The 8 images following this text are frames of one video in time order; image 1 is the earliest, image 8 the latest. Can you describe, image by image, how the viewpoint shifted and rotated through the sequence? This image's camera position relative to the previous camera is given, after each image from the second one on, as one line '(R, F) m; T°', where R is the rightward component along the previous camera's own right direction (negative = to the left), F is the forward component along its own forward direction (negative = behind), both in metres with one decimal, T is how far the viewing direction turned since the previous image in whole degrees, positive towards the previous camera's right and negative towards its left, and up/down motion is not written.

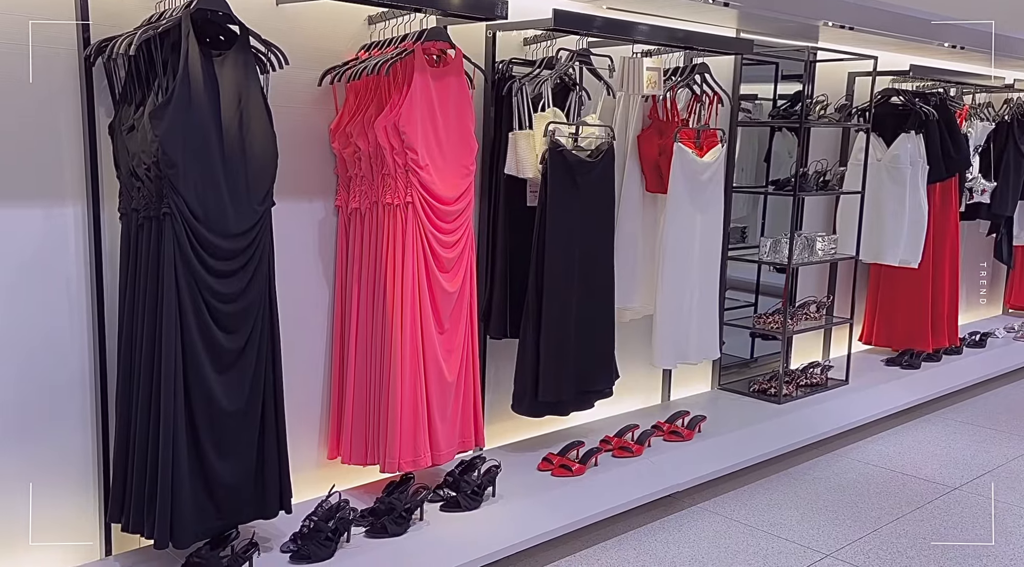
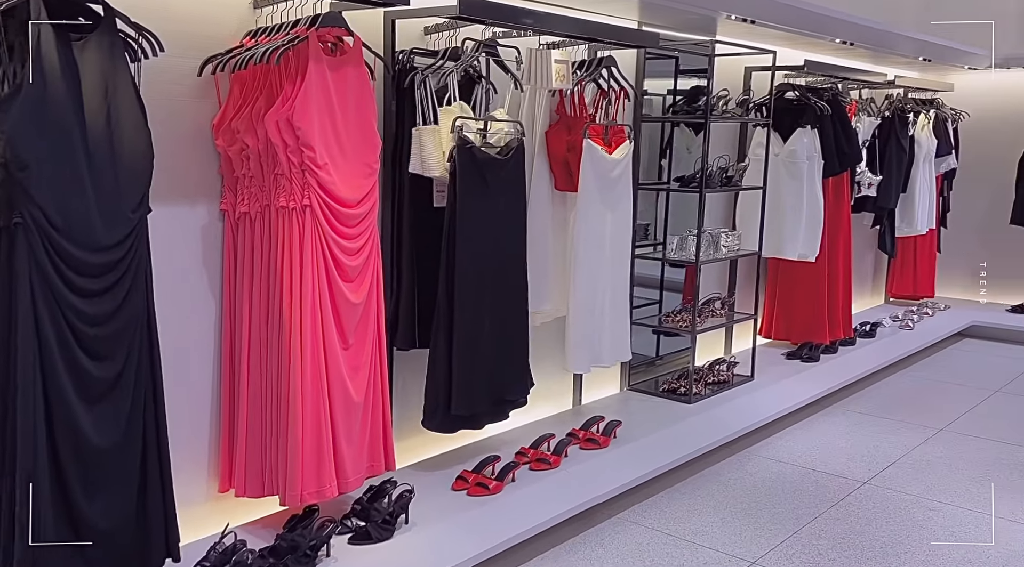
(0.0, +0.2) m; +7°
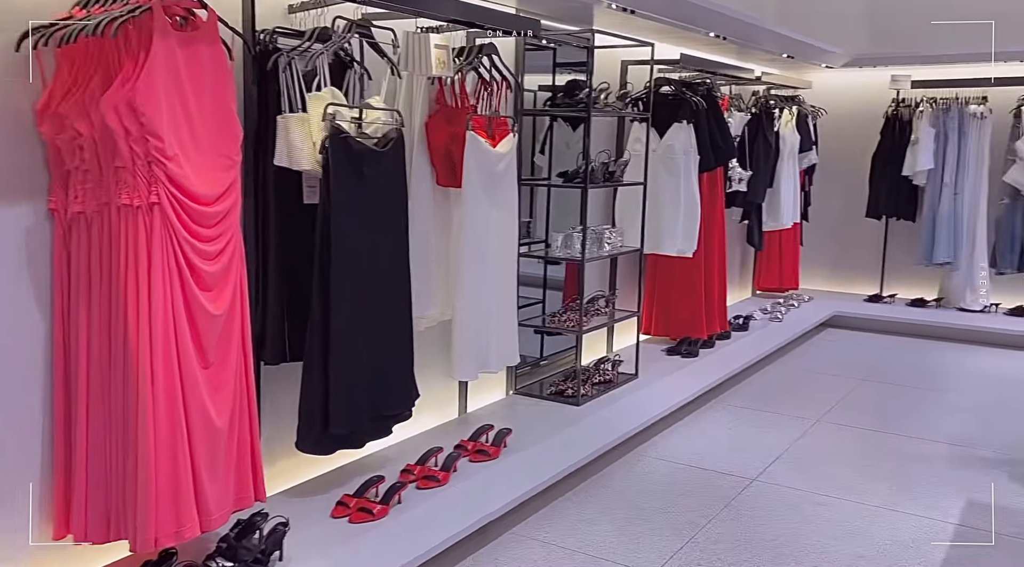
(0.0, +0.2) m; +8°
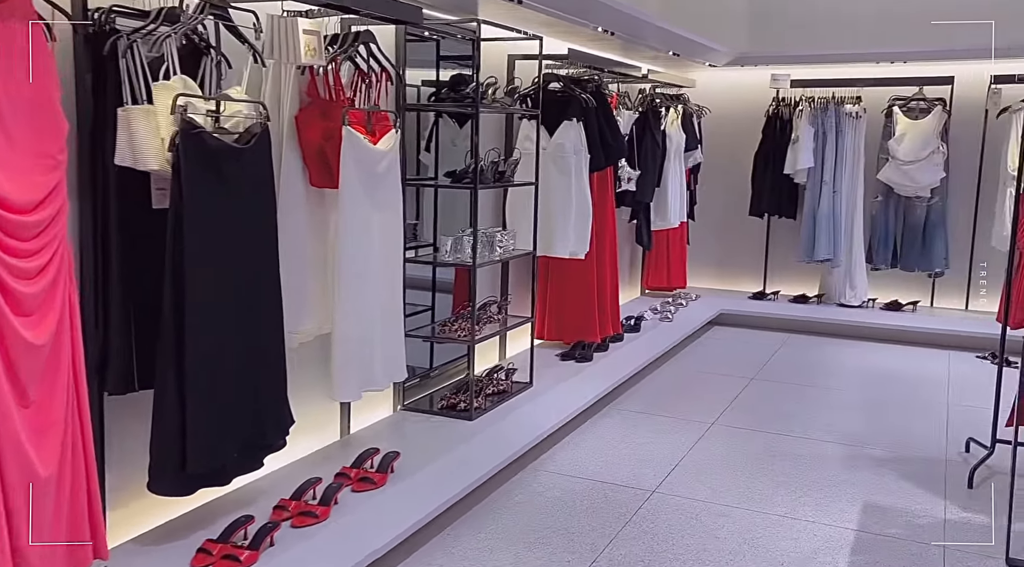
(0.0, +0.2) m; +7°
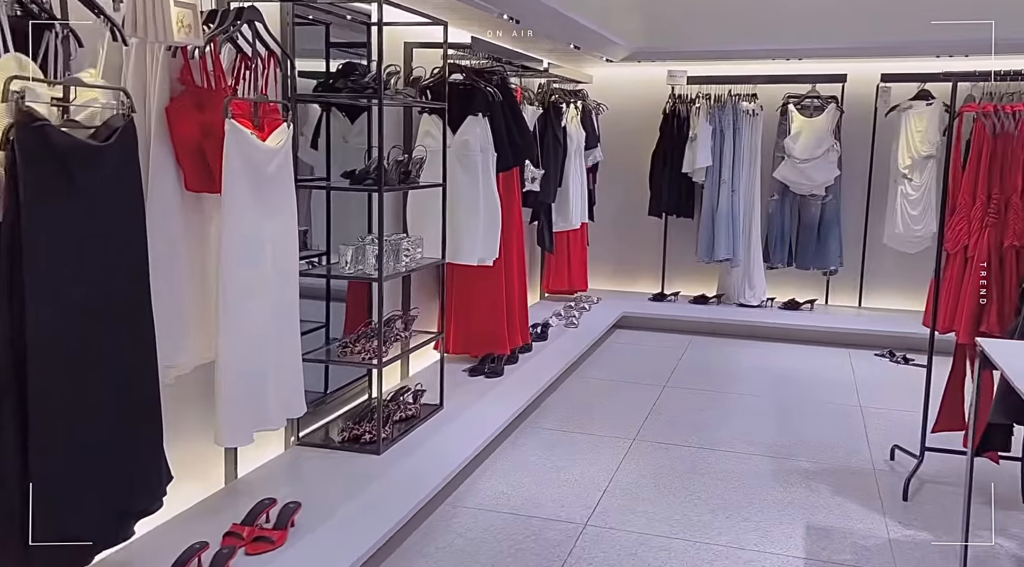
(-0.1, +0.4) m; +8°
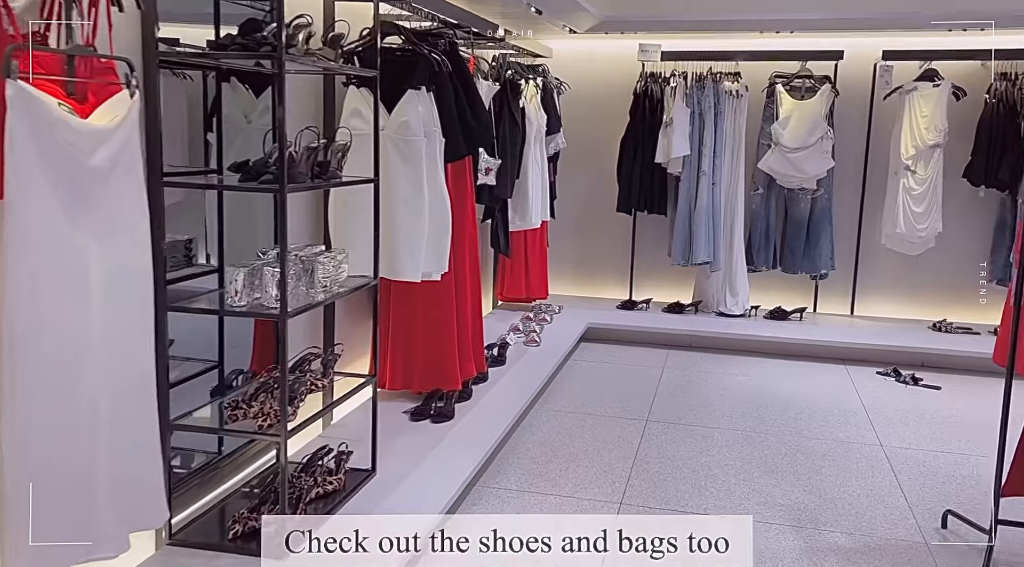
(0.0, +1.0) m; +4°
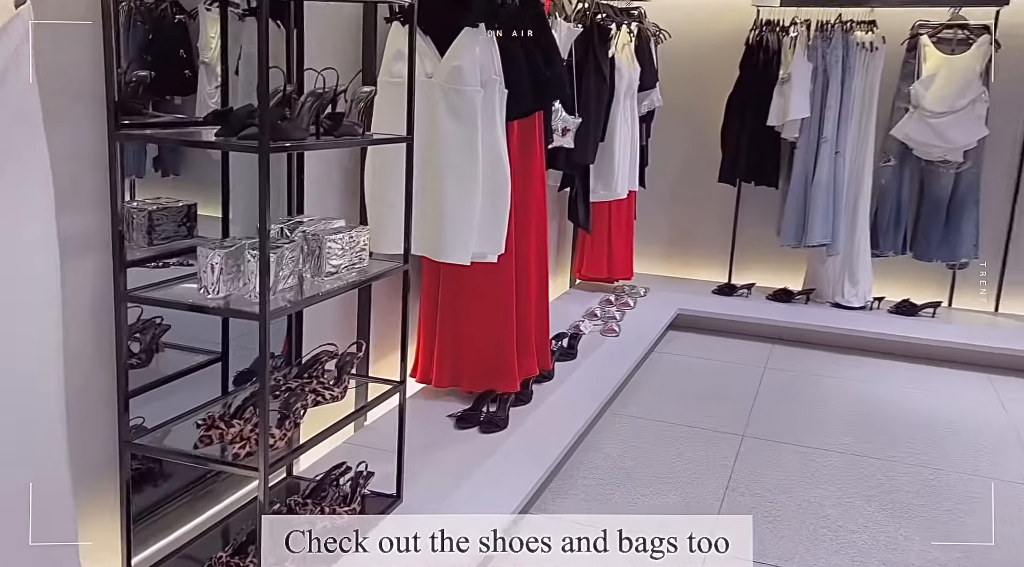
(+0.1, +0.8) m; -6°
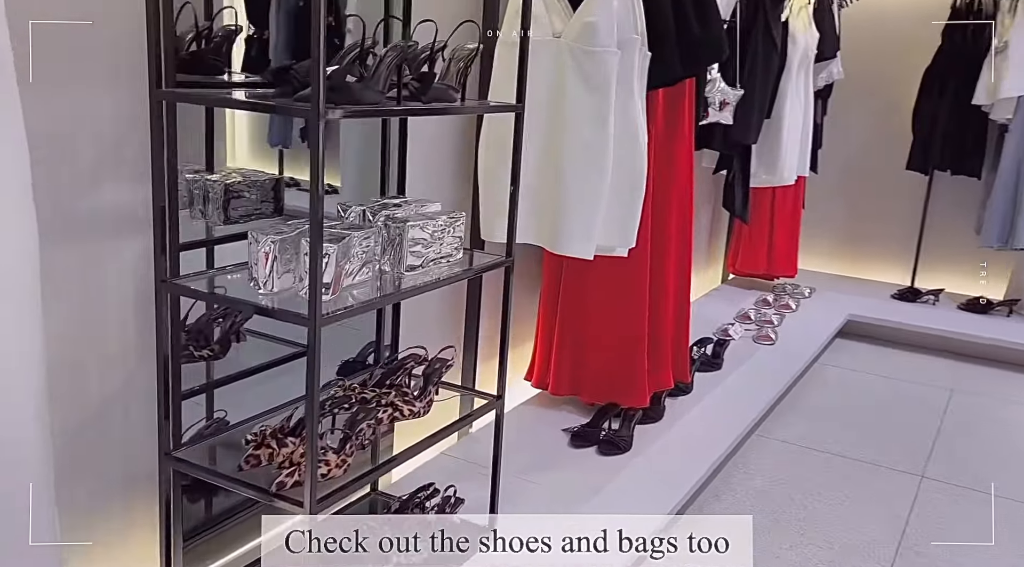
(+0.1, +0.5) m; -10°
